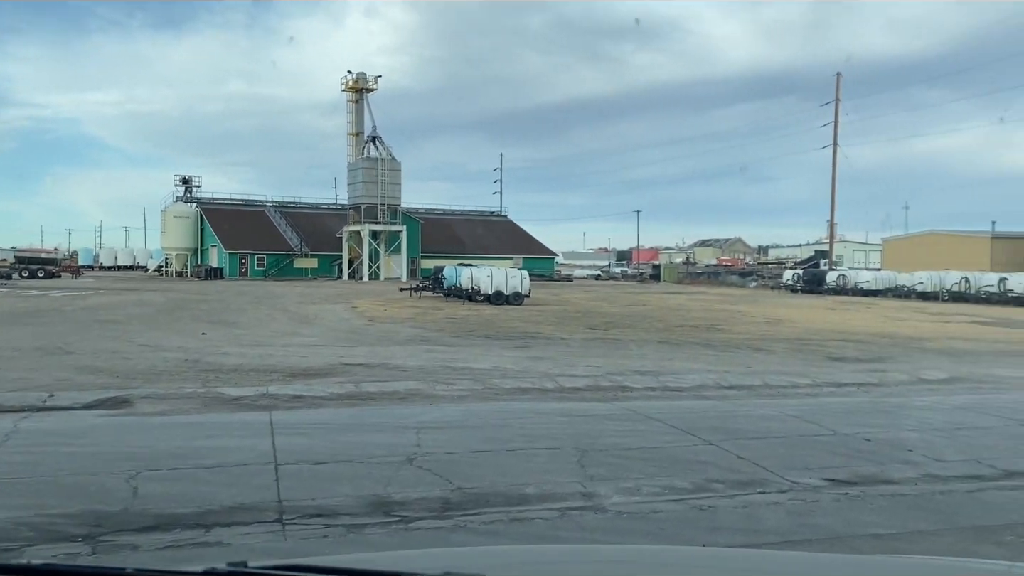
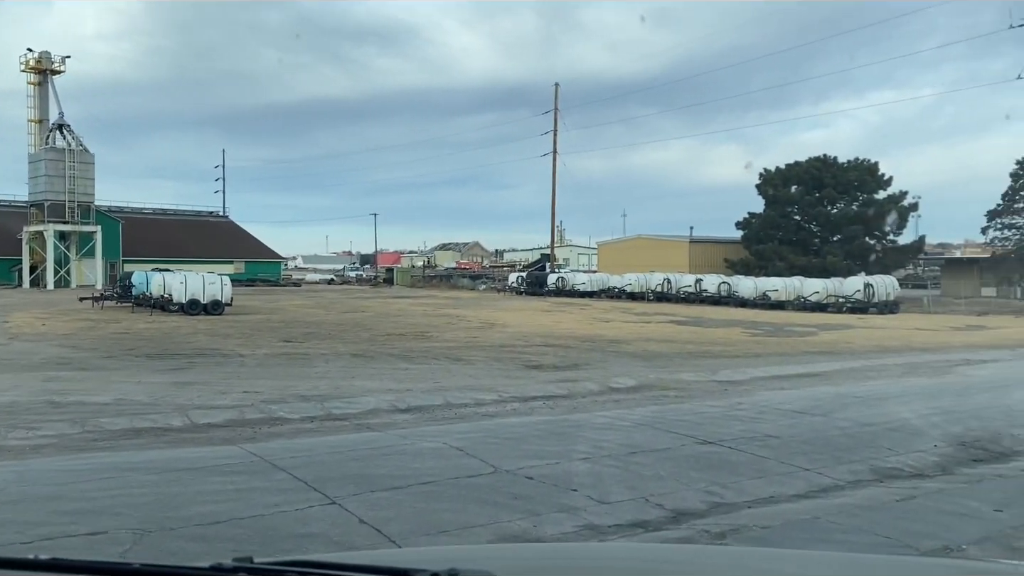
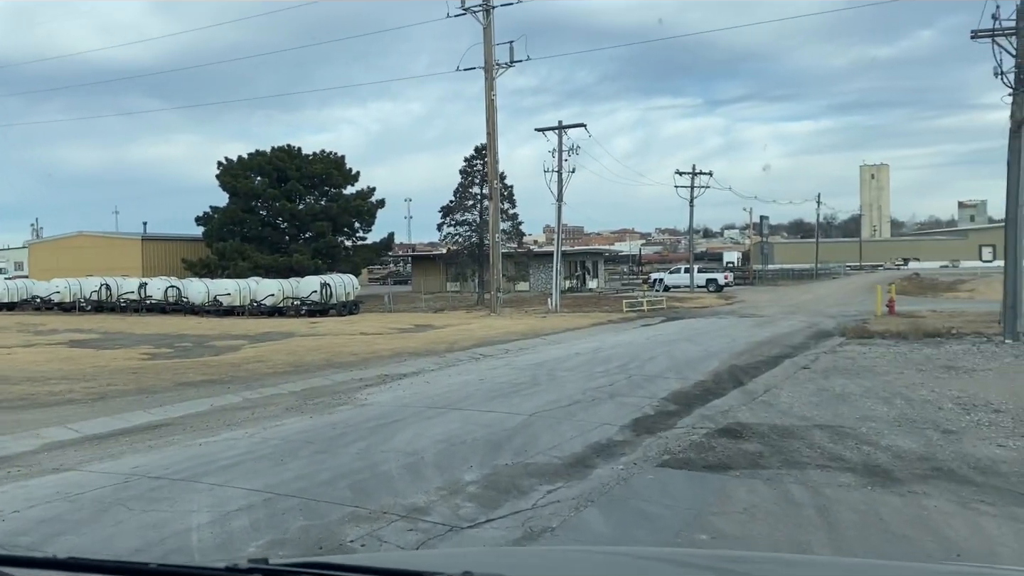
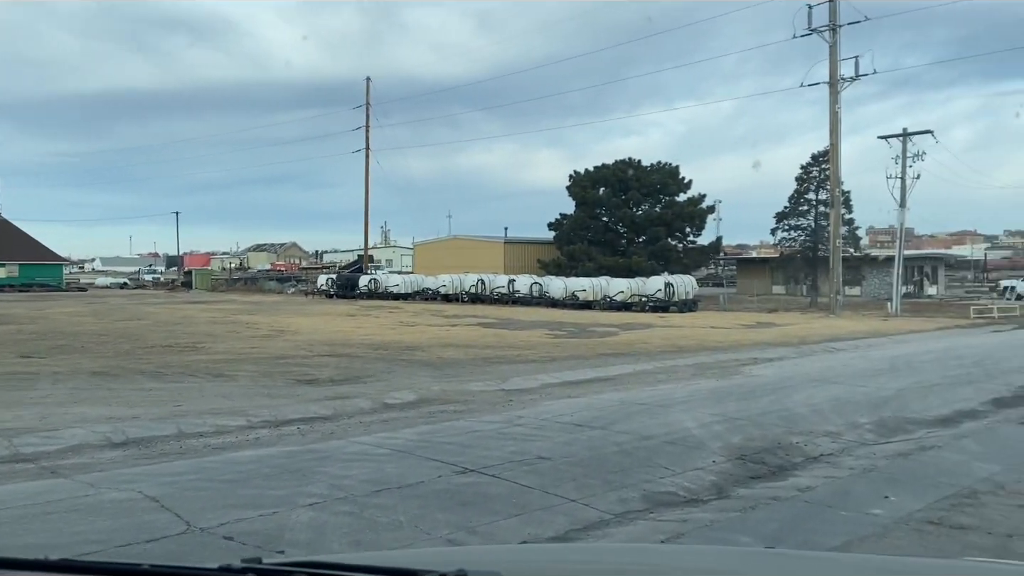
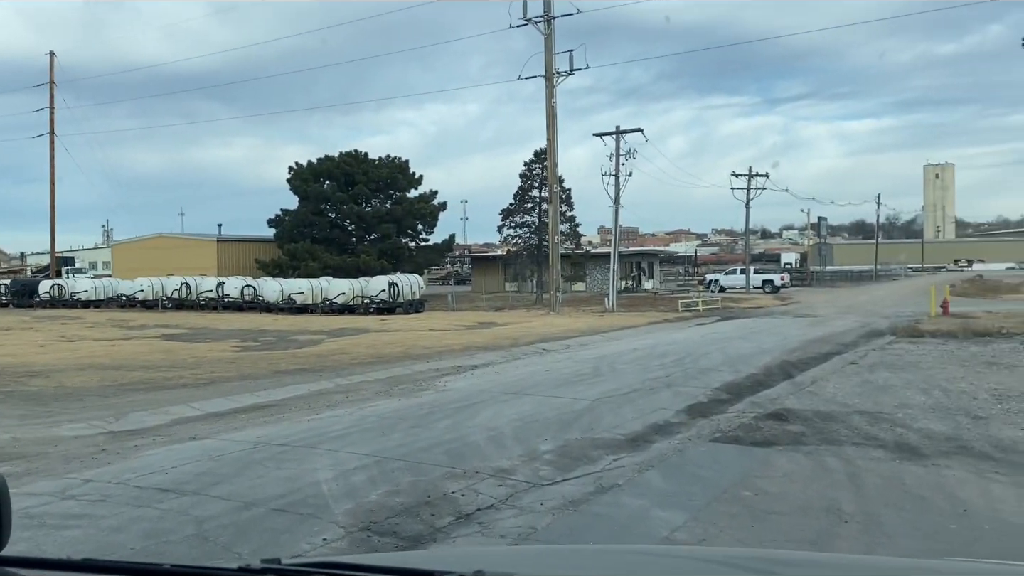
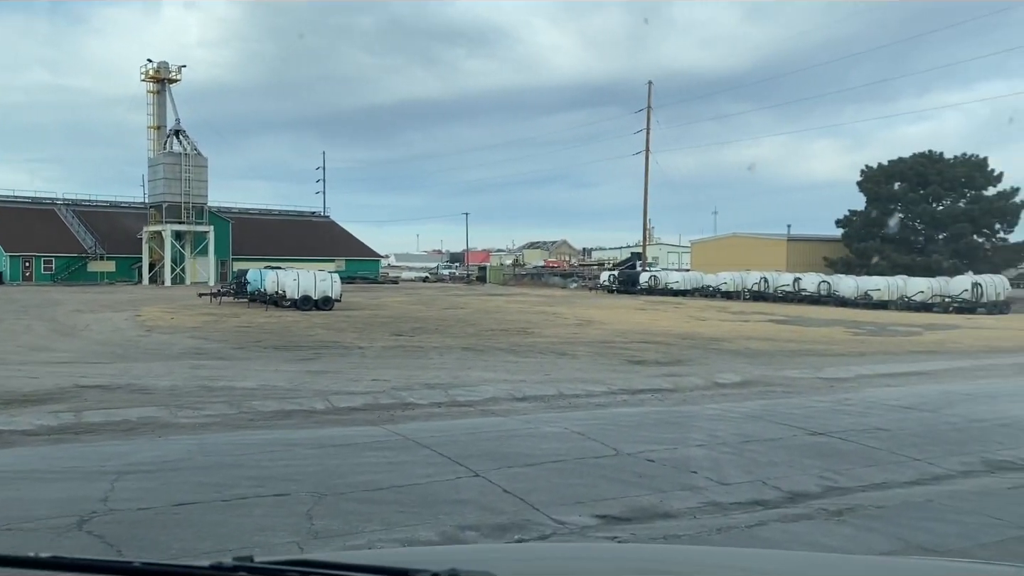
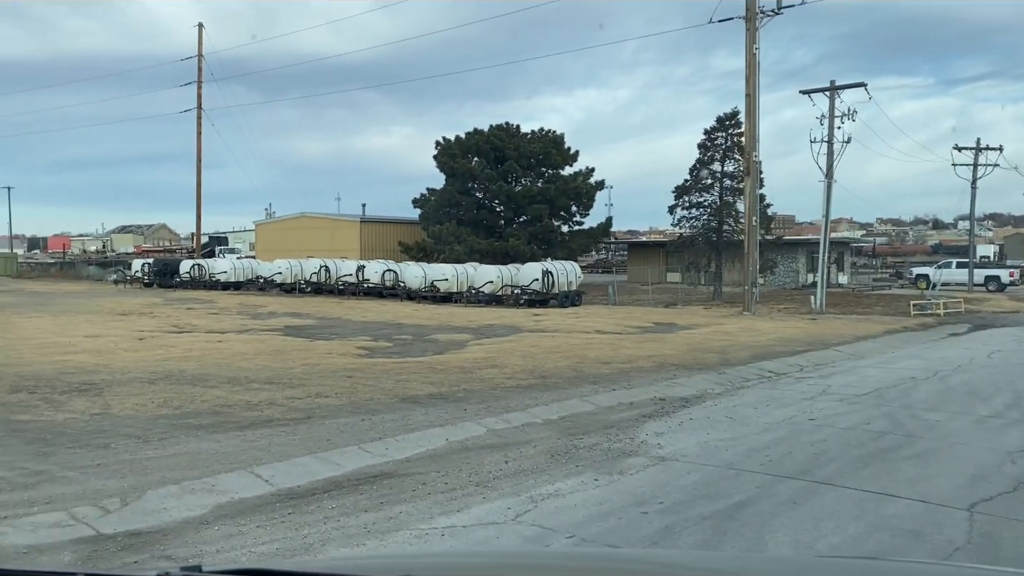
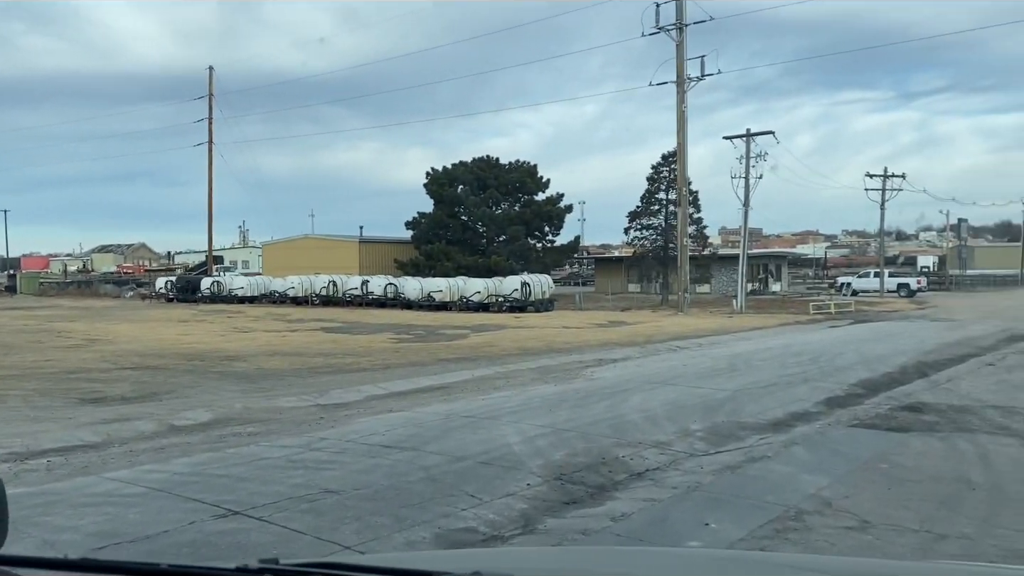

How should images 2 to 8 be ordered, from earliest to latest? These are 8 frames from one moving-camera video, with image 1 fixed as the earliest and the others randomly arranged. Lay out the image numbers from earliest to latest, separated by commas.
6, 2, 4, 8, 5, 3, 7
